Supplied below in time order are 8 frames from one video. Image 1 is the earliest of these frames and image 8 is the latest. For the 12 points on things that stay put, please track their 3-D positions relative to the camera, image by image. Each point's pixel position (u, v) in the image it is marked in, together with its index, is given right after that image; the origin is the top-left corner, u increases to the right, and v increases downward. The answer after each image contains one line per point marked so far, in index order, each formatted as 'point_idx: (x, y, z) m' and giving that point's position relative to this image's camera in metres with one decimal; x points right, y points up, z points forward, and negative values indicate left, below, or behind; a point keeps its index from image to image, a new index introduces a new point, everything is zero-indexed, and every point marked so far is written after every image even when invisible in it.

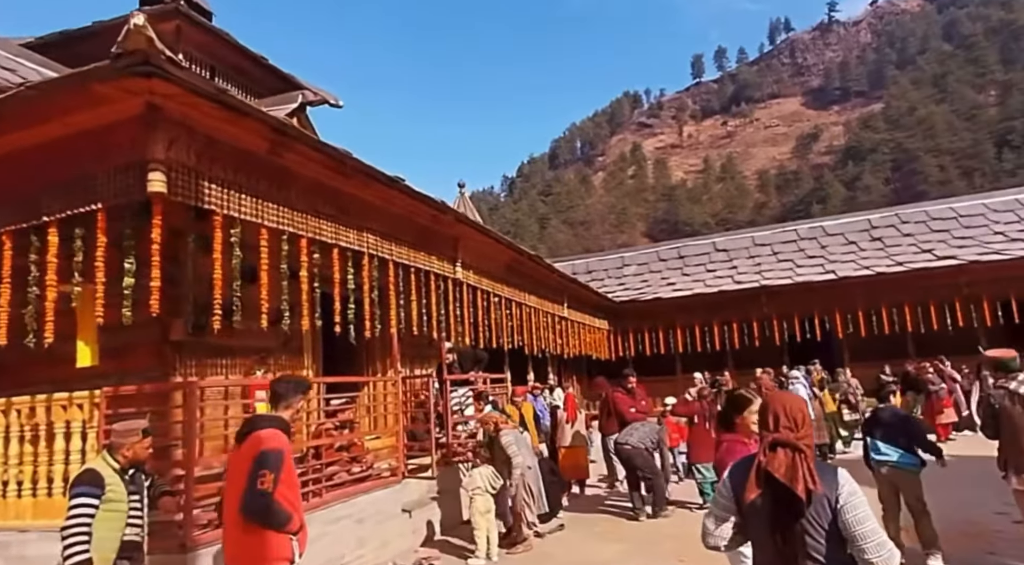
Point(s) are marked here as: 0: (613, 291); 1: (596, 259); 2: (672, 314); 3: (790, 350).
0: (+2.3, -0.2, +16.7) m
1: (+2.1, +0.7, +18.9) m
2: (+3.5, -0.7, +15.9) m
3: (+6.4, -1.6, +16.0) m
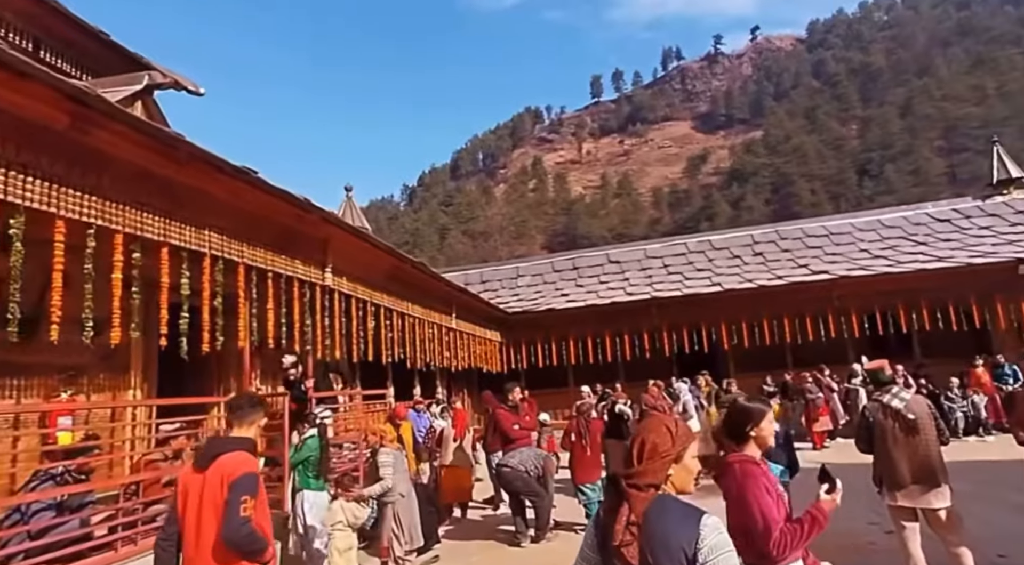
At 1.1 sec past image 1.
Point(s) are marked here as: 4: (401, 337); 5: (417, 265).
0: (-0.2, -0.4, +16.4) m
1: (-0.7, +0.4, +18.5) m
2: (+1.1, -1.0, +15.8) m
3: (+3.9, -1.8, +16.2) m
4: (-1.4, -0.7, +8.5) m
5: (-1.0, +0.2, +7.7) m
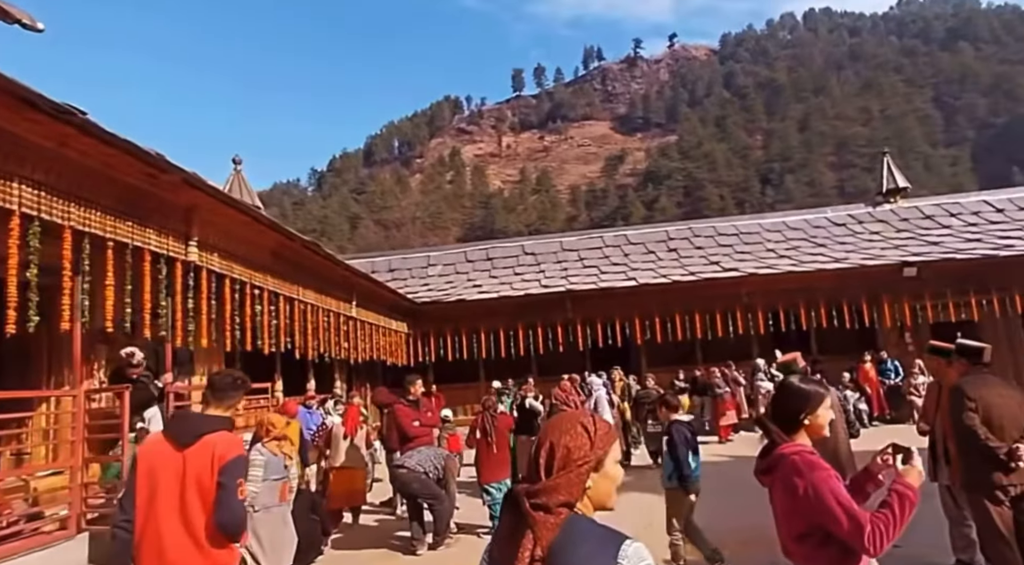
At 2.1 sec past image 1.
0: (-2.2, -0.2, +15.7) m
1: (-3.0, +0.7, +17.7) m
2: (-0.9, -0.8, +15.2) m
3: (+1.8, -1.7, +15.9) m
4: (-2.4, -0.5, +7.6) m
5: (-2.0, +0.4, +7.0) m
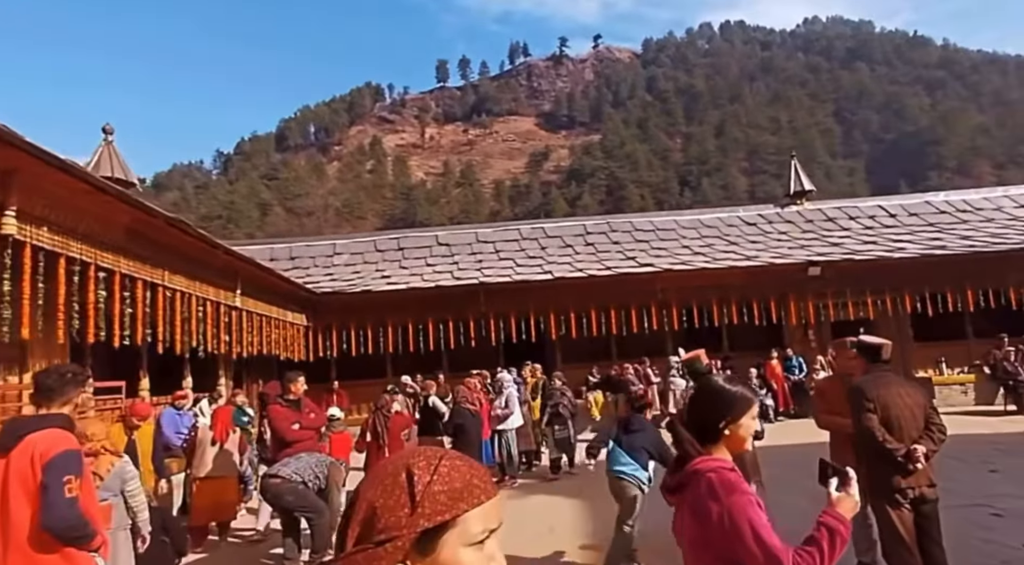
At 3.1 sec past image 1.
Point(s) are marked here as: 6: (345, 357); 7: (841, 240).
0: (-4.1, 0.0, +14.7) m
1: (-5.1, +0.9, +16.7) m
2: (-2.7, -0.6, +14.4) m
3: (-0.1, -1.5, +15.5) m
4: (-3.4, -0.3, +6.7) m
5: (-2.9, +0.5, +6.1) m
6: (-3.6, -1.6, +15.1) m
7: (+7.7, +1.0, +16.3) m
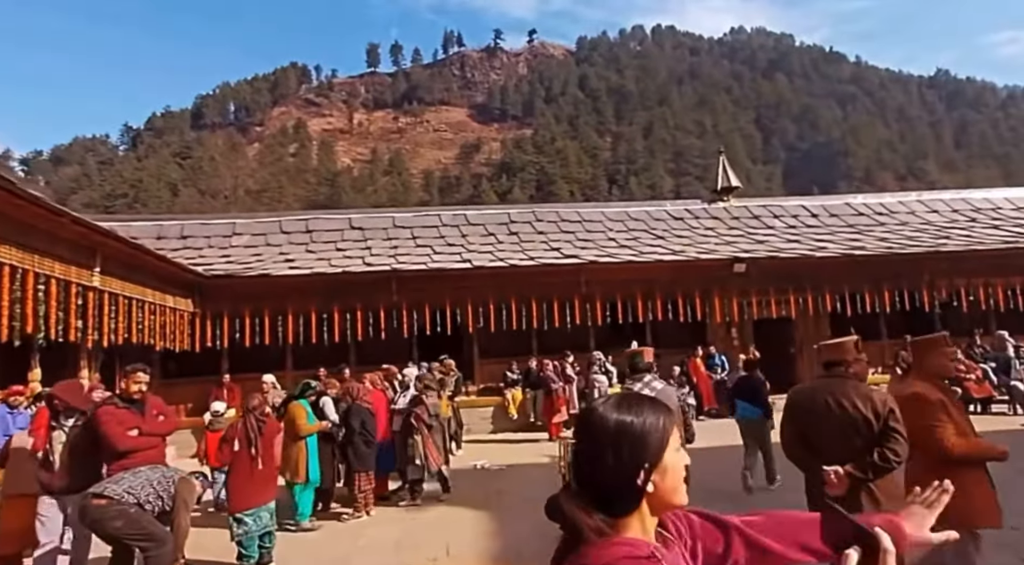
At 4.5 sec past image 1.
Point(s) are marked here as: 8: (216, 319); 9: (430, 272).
0: (-5.7, +0.4, +13.3) m
1: (-6.8, +1.3, +15.1) m
2: (-4.3, -0.3, +13.1) m
3: (-1.9, -1.3, +14.4) m
4: (-4.3, -0.1, +5.4) m
5: (-3.7, +0.7, +4.8) m
6: (-5.4, -1.3, +13.7) m
7: (+5.9, +1.0, +16.0) m
8: (-5.4, -0.7, +12.9) m
9: (-1.5, +0.2, +13.4) m
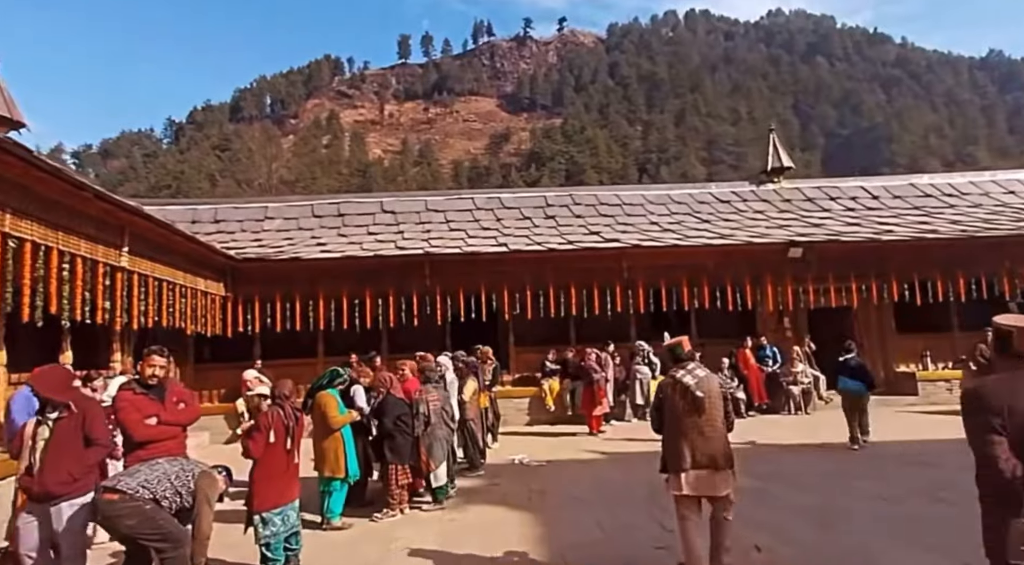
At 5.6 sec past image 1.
0: (-5.0, +0.7, +12.9) m
1: (-6.1, +1.6, +14.8) m
2: (-3.7, 0.0, +12.7) m
3: (-1.2, -1.0, +13.9) m
4: (-3.9, +0.1, +5.0) m
5: (-3.3, +0.9, +4.3) m
6: (-4.6, -1.0, +13.3) m
7: (+6.7, +1.3, +15.2) m
8: (-4.8, -0.4, +12.5) m
9: (-0.8, +0.5, +12.8) m
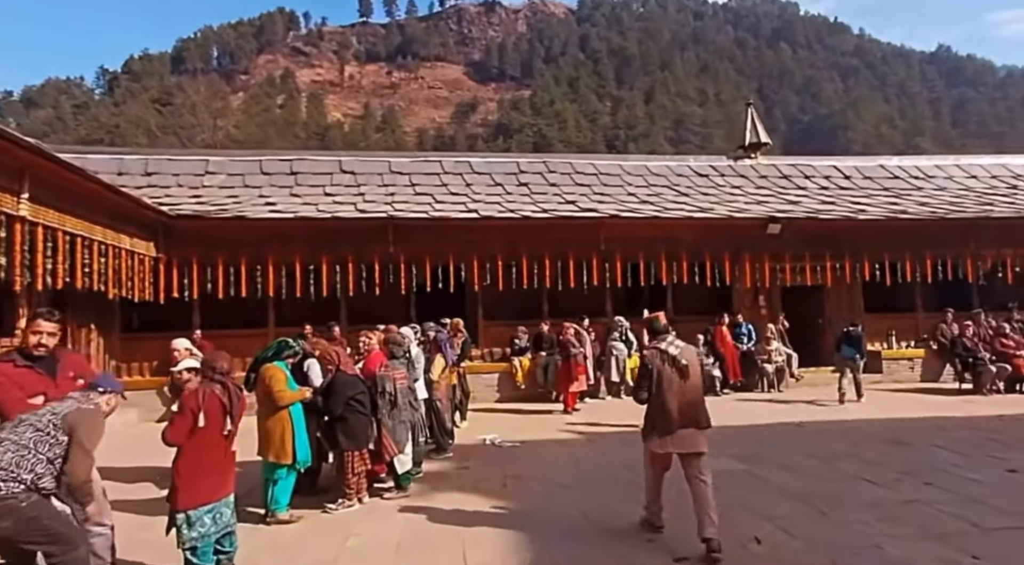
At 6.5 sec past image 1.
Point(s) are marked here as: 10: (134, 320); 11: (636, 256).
0: (-5.5, +1.3, +11.7) m
1: (-6.6, +2.4, +13.5) m
2: (-4.1, +0.6, +11.6) m
3: (-1.8, -0.4, +13.0) m
4: (-4.0, +0.5, +3.9) m
5: (-3.3, +1.2, +3.3) m
6: (-5.2, -0.3, +12.2) m
7: (+6.0, +1.8, +14.6) m
8: (-5.2, +0.3, +11.4) m
9: (-1.3, +1.0, +11.9) m
10: (-6.4, -0.7, +12.0) m
11: (+2.3, +0.5, +12.9) m
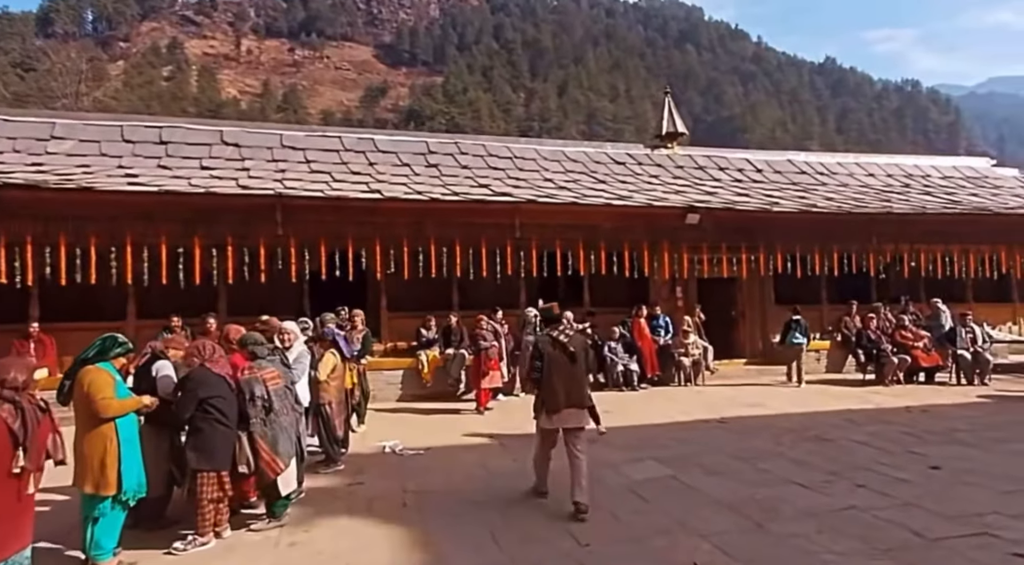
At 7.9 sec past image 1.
0: (-6.9, +1.6, +10.0) m
1: (-8.2, +2.6, +11.6) m
2: (-5.5, +0.8, +10.0) m
3: (-3.3, -0.2, +11.7) m
4: (-4.4, +0.6, +2.4) m
5: (-3.7, +1.3, +1.9) m
6: (-6.6, -0.1, +10.5) m
7: (+4.2, +2.0, +14.3) m
8: (-6.6, +0.5, +9.7) m
9: (-2.8, +1.2, +10.7) m
10: (-7.8, -0.4, +10.1) m
11: (+0.7, +0.7, +12.1) m
